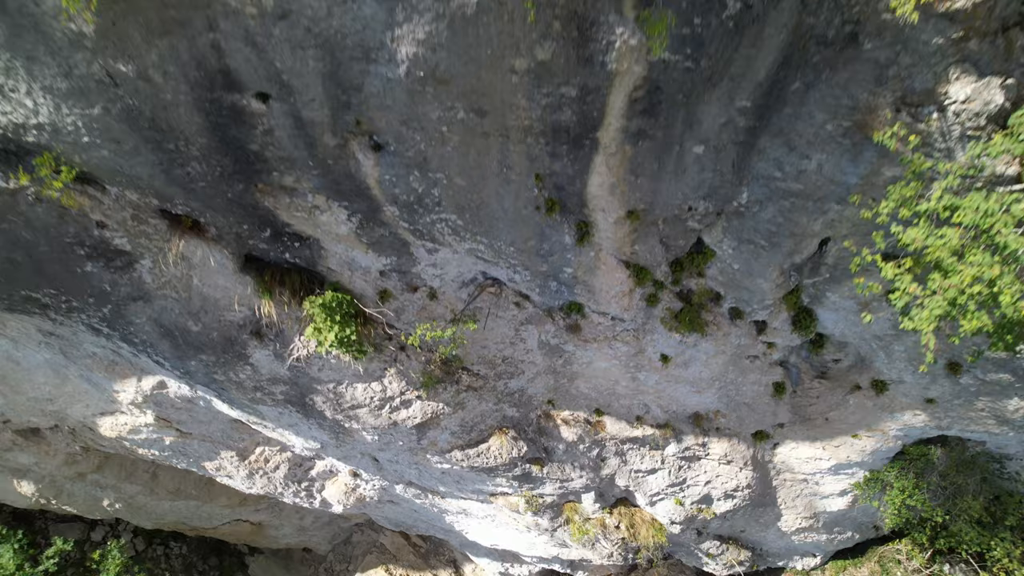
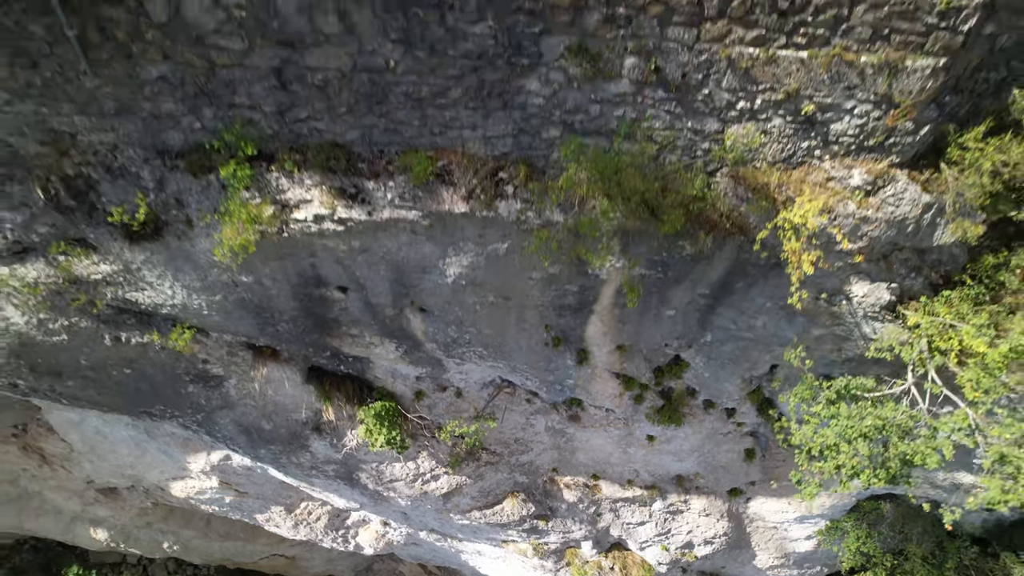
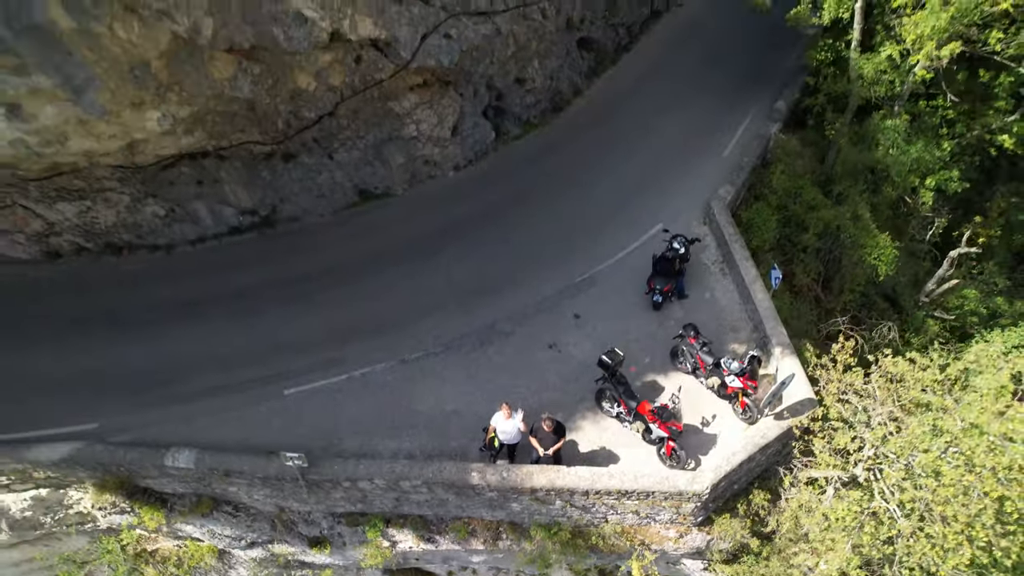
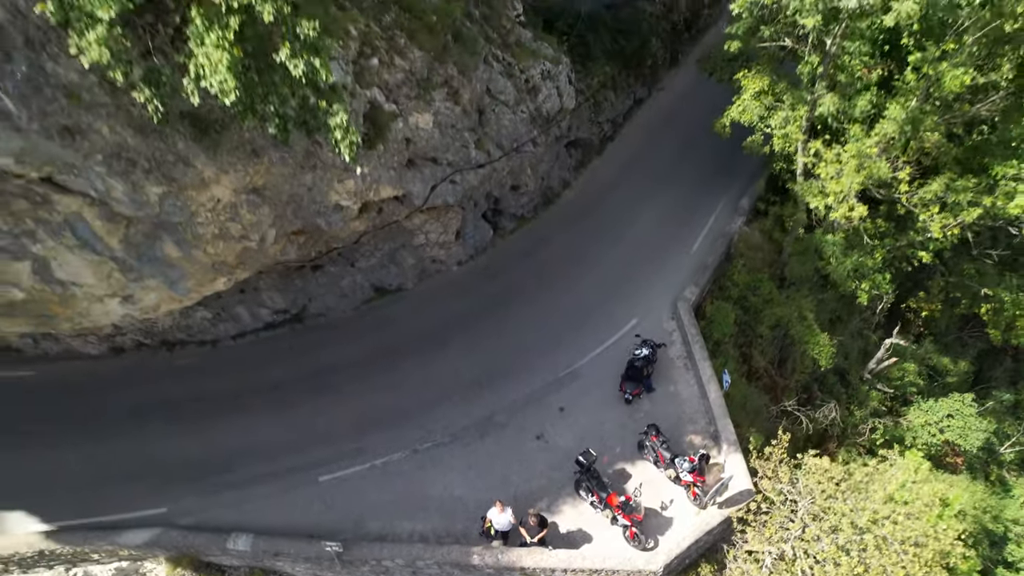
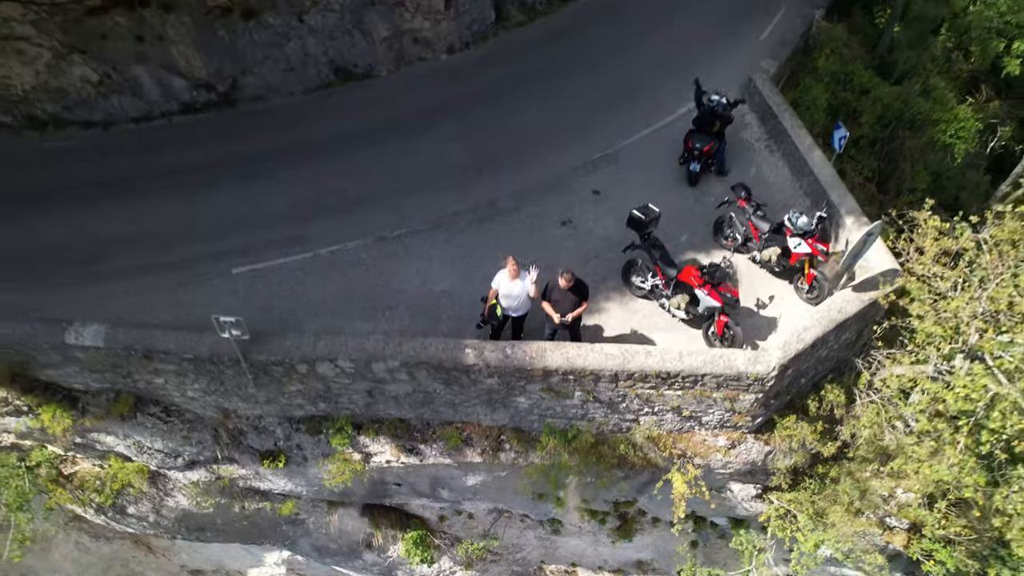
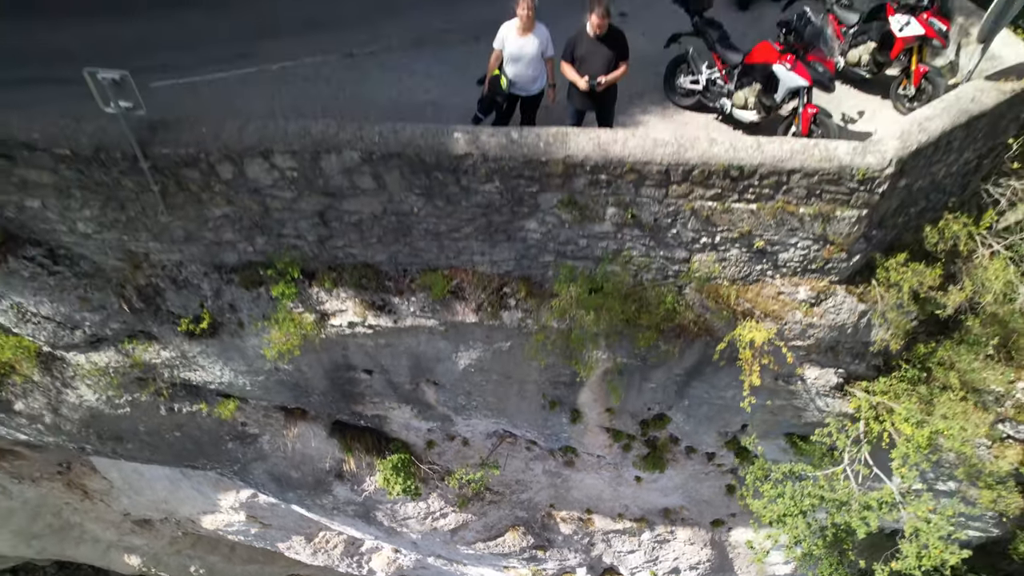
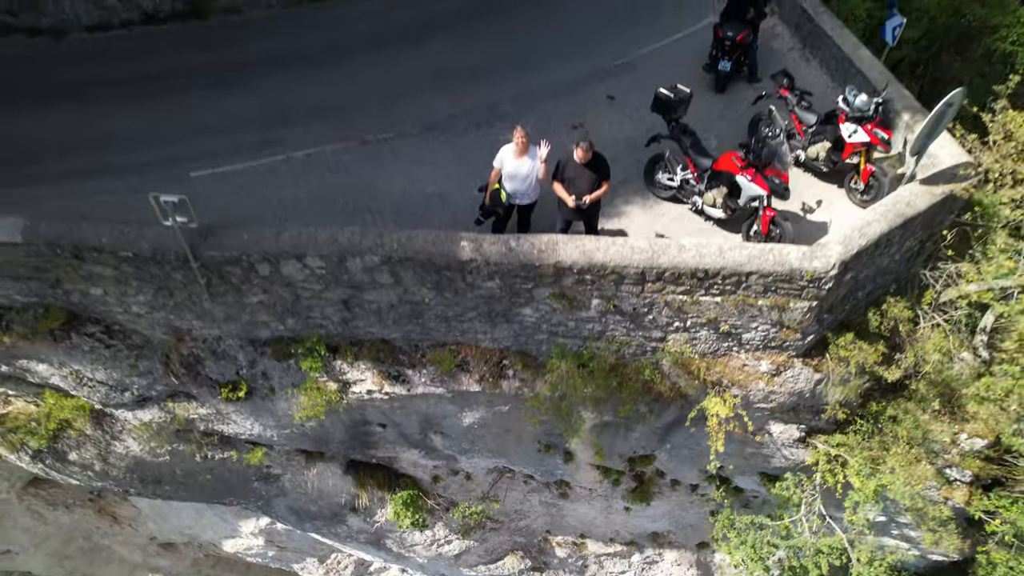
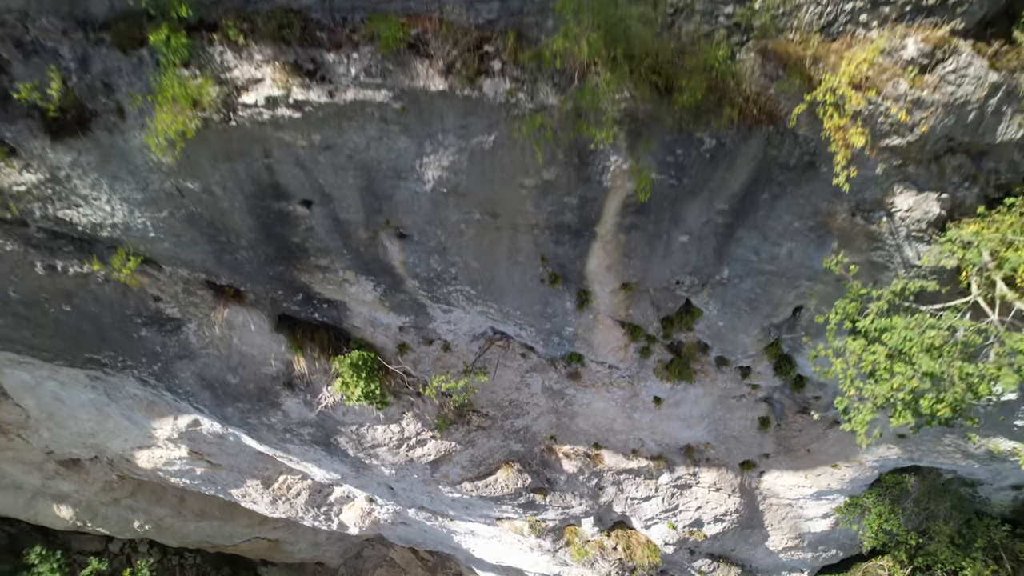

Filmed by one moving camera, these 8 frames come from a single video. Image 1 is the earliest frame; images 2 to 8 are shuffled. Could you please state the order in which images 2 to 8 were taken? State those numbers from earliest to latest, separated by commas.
8, 2, 6, 7, 5, 3, 4
